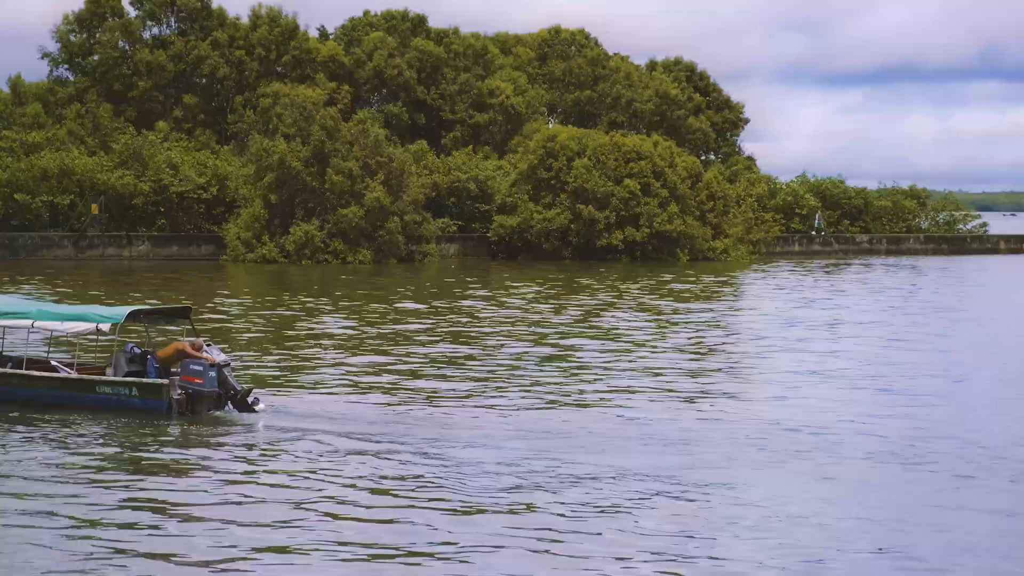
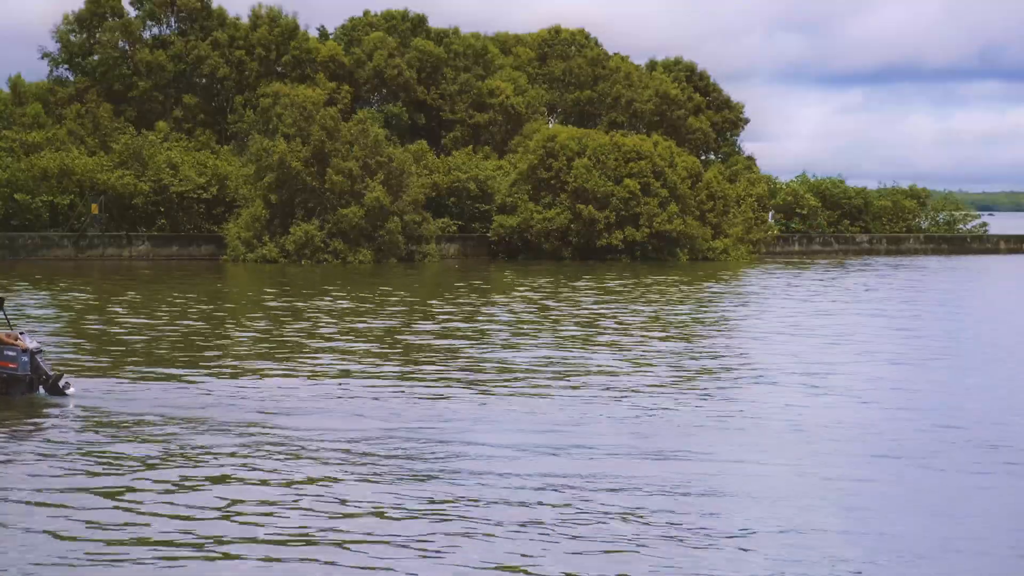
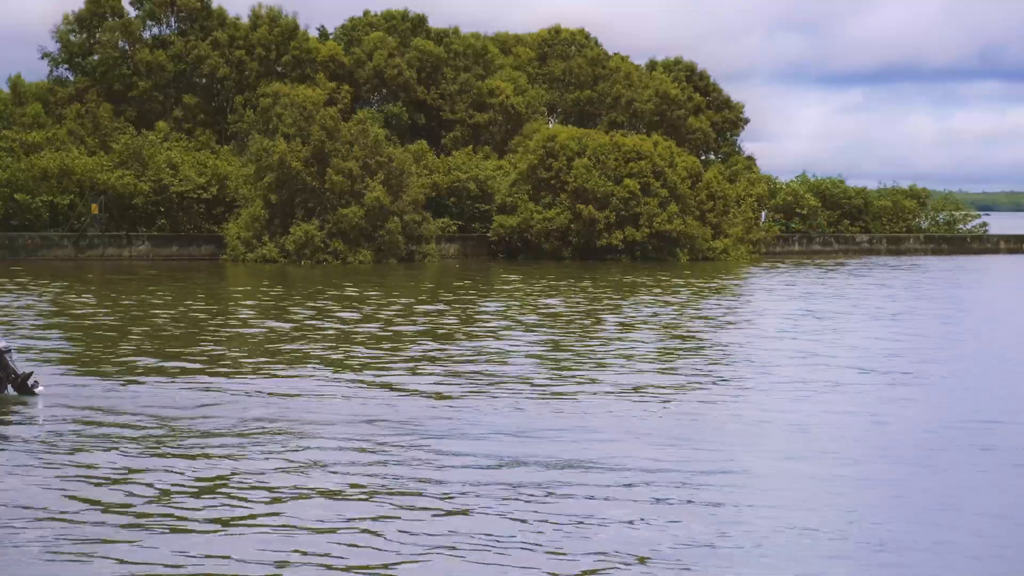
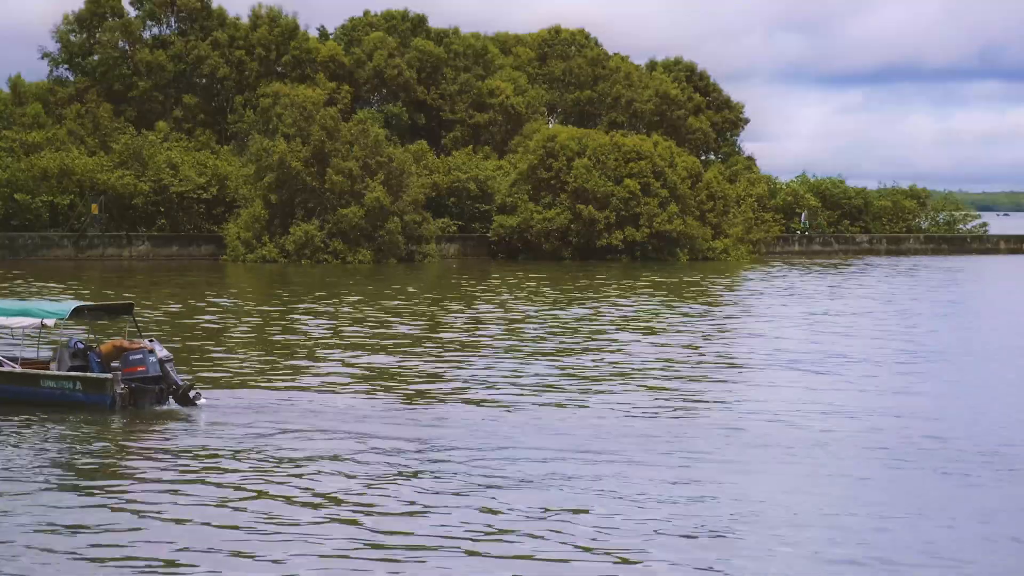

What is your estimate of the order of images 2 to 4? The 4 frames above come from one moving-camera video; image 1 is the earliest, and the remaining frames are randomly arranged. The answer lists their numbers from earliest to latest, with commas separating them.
4, 2, 3
